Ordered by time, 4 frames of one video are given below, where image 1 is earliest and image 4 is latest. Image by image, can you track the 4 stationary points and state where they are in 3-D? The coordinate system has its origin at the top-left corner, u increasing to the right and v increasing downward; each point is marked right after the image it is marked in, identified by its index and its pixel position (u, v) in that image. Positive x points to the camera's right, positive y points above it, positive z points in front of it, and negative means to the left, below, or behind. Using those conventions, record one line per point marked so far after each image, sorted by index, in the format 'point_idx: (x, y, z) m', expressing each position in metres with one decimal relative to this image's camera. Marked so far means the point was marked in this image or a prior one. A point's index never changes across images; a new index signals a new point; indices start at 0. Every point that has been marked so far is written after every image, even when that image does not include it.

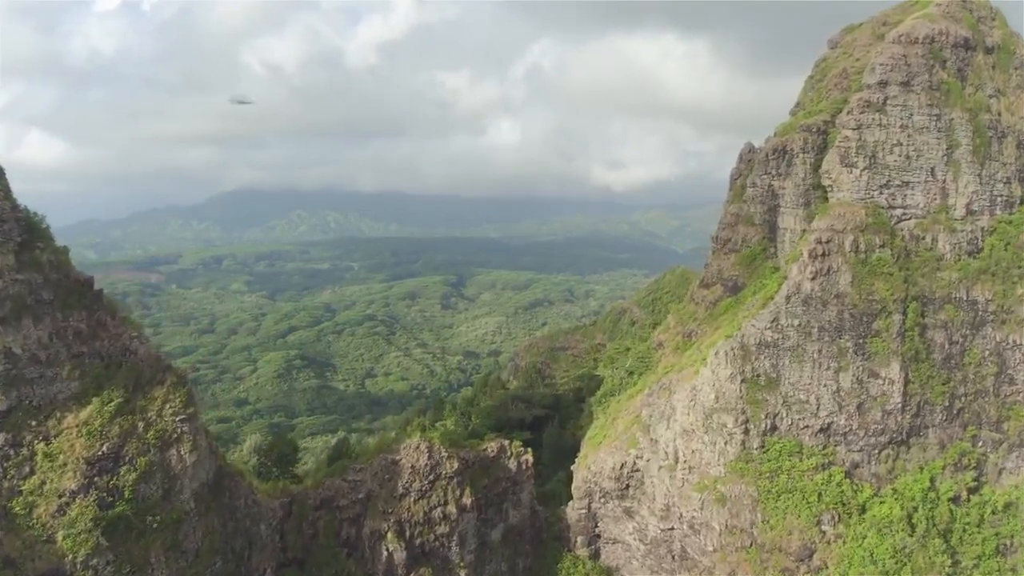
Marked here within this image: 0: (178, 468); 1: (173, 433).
0: (-9.9, -5.4, +19.9) m
1: (-10.1, -4.4, +20.0) m
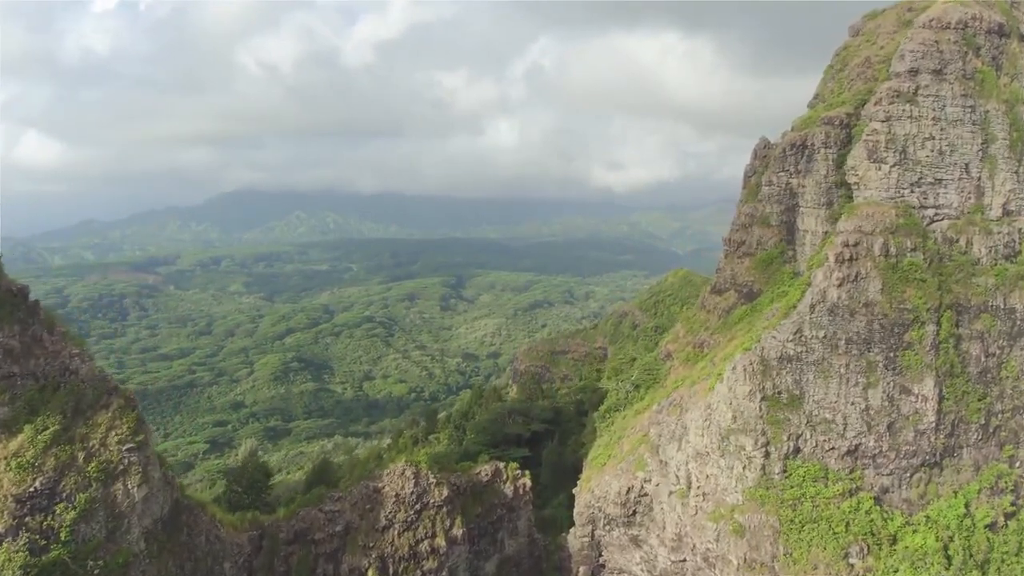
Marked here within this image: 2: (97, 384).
0: (-10.1, -5.6, +17.4) m
1: (-10.3, -4.6, +17.5) m
2: (-11.3, -2.6, +18.1) m
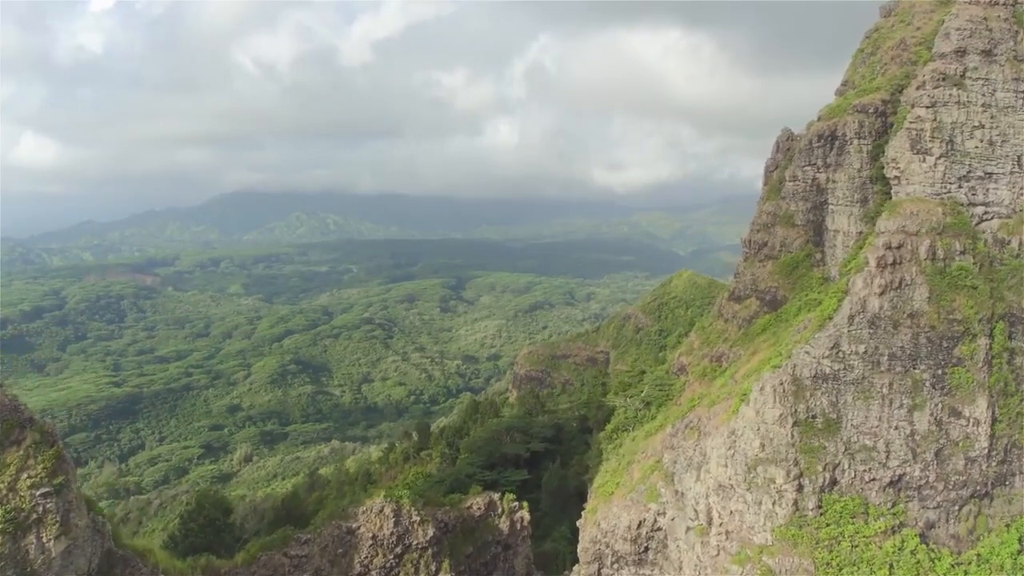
0: (-10.2, -5.9, +14.4) m
1: (-10.4, -4.9, +14.5) m
2: (-11.4, -2.9, +15.2) m
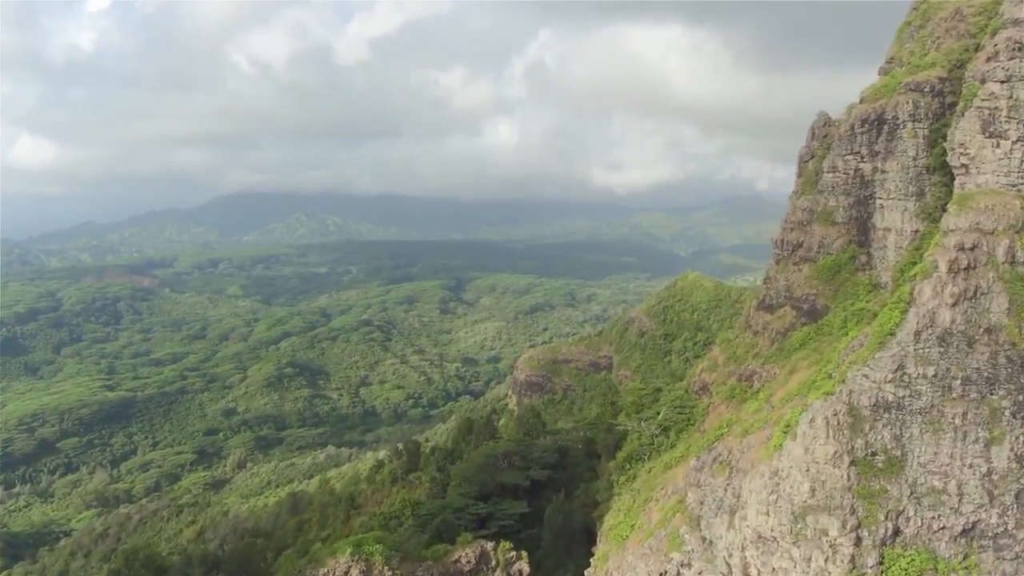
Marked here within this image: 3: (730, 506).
0: (-10.3, -6.2, +10.8) m
1: (-10.5, -5.2, +11.0) m
2: (-11.5, -3.1, +11.6) m
3: (+6.3, -6.3, +19.5) m
